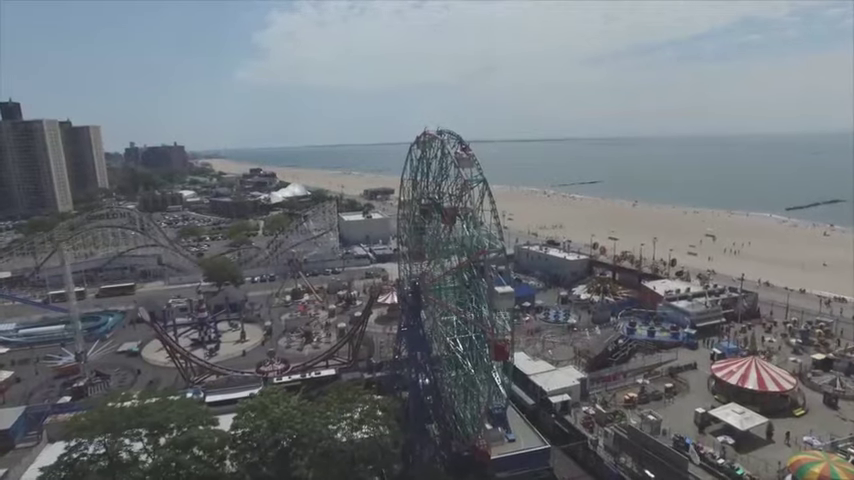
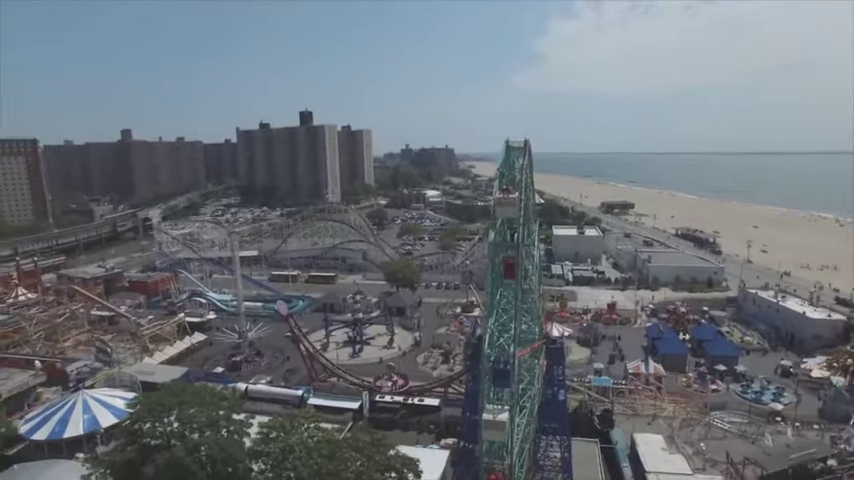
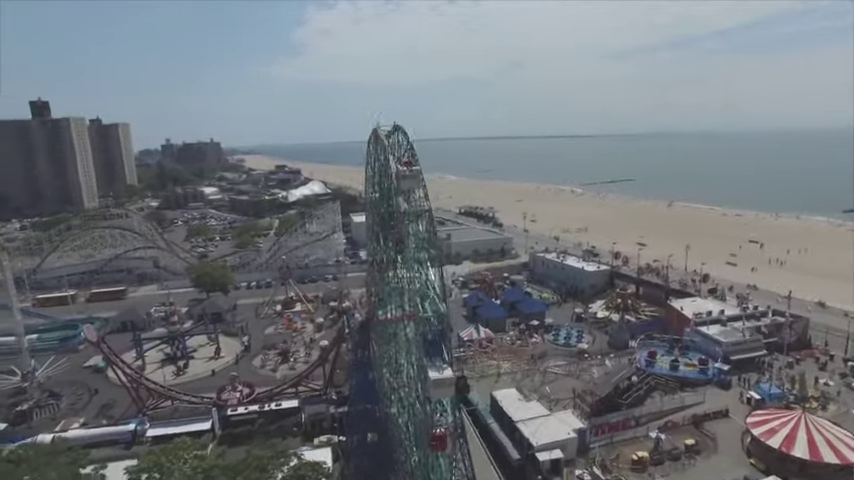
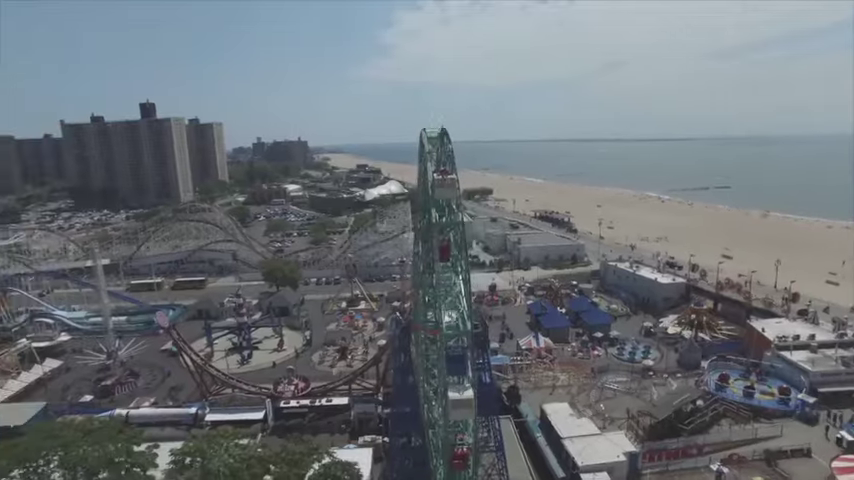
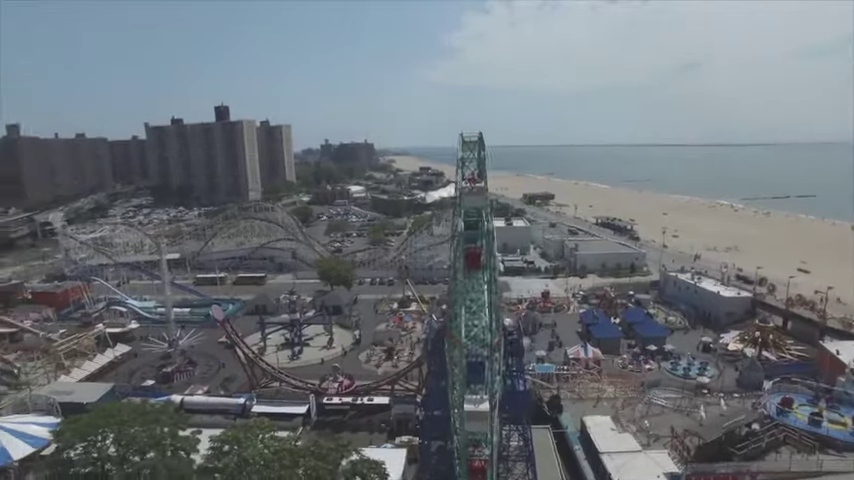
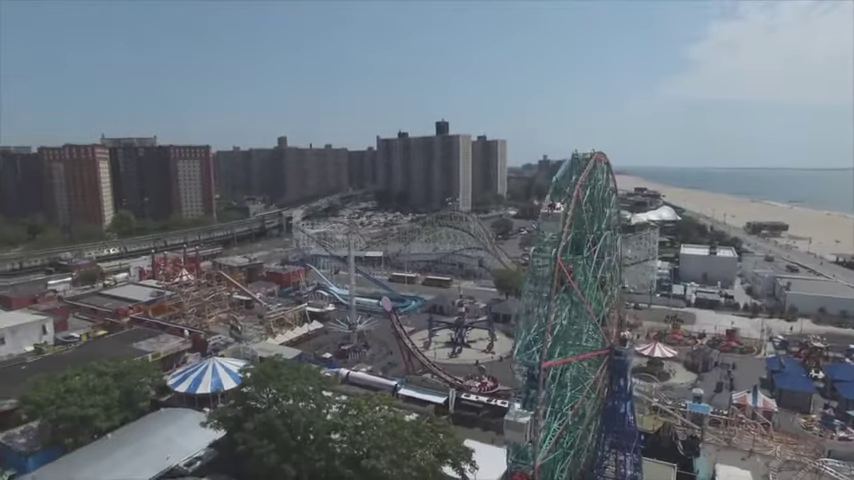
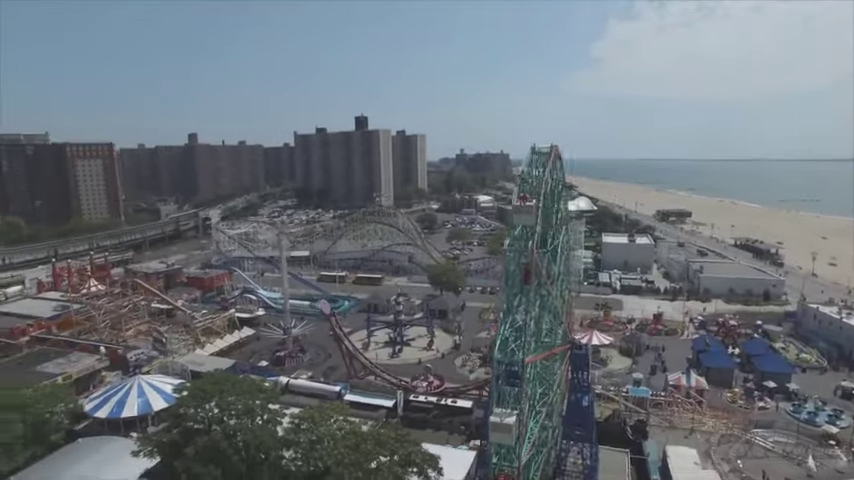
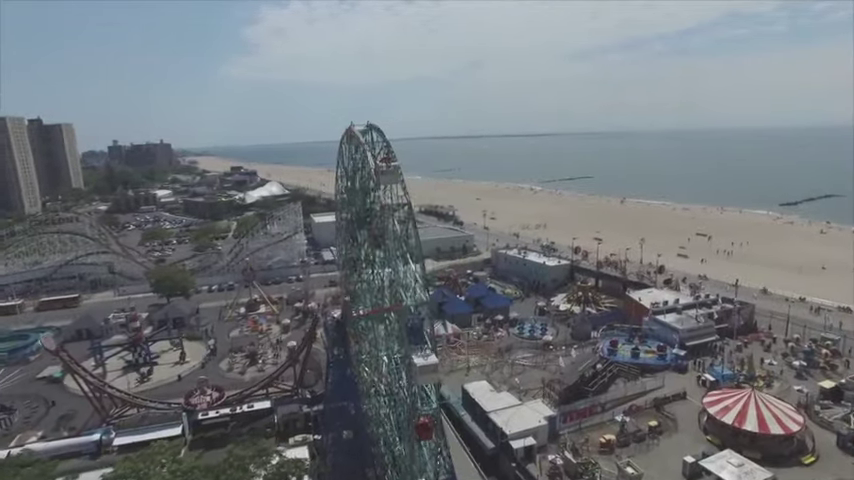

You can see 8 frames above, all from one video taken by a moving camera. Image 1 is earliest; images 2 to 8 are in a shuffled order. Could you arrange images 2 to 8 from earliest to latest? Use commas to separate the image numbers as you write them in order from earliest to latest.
8, 3, 4, 5, 2, 7, 6
